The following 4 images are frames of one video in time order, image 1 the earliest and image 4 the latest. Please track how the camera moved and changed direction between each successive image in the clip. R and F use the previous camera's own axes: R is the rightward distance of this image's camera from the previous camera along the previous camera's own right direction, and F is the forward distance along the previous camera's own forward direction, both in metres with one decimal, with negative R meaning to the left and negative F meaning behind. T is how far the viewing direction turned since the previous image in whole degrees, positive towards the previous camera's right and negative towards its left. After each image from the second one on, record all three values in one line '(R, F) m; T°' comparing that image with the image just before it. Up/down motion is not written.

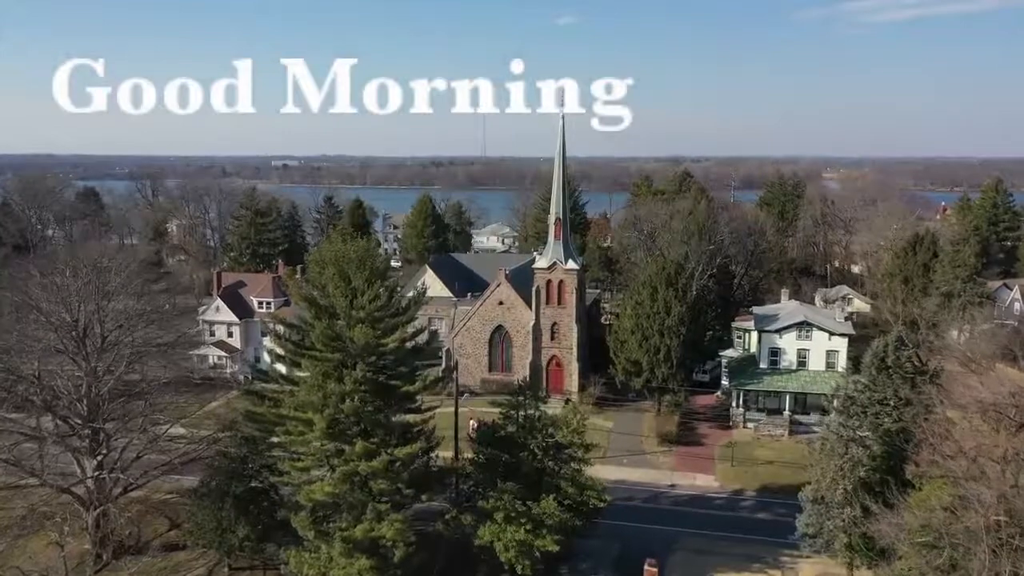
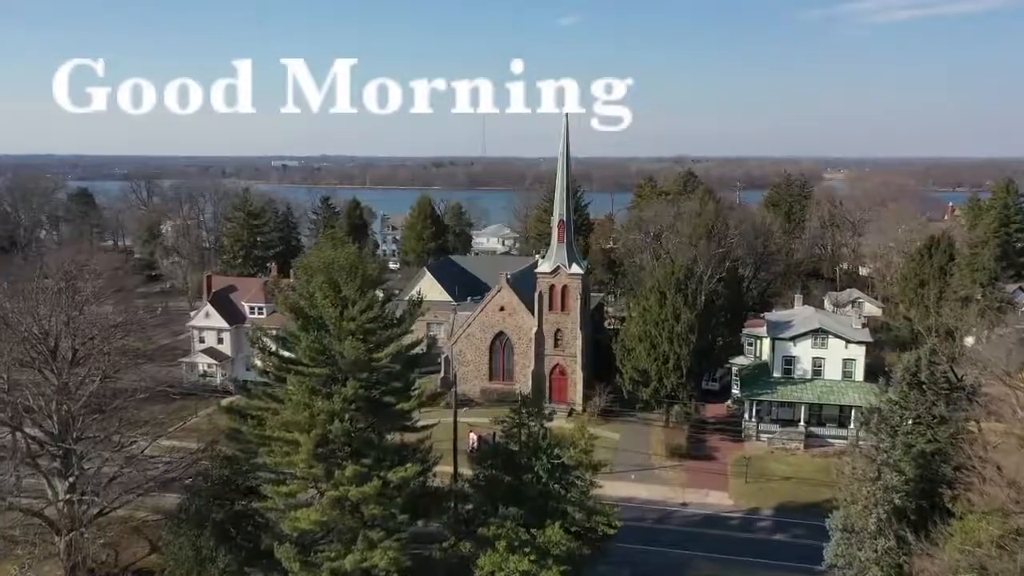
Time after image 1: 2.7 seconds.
(-0.1, +1.9) m; 0°
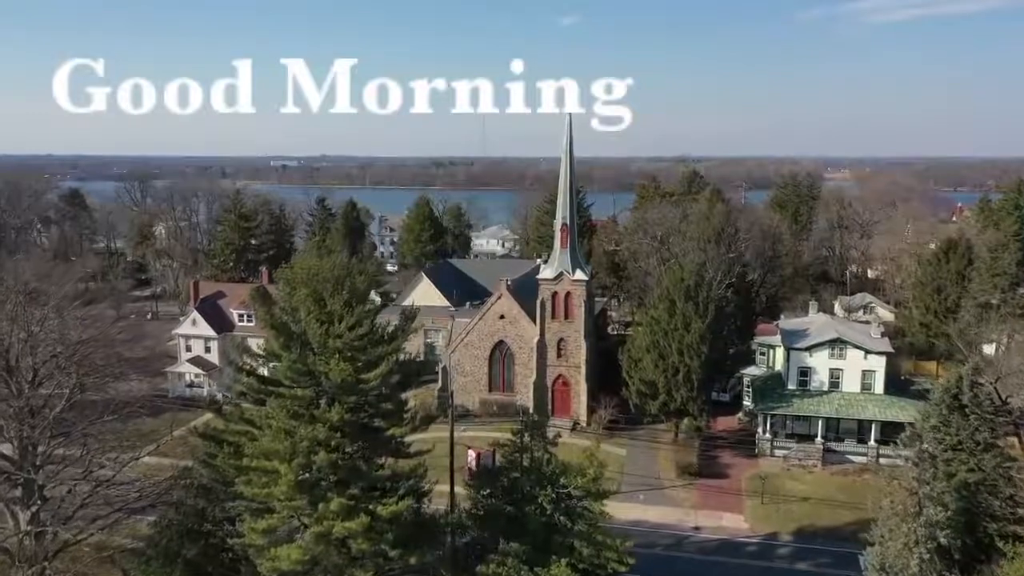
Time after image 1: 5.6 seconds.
(0.0, +2.1) m; 0°
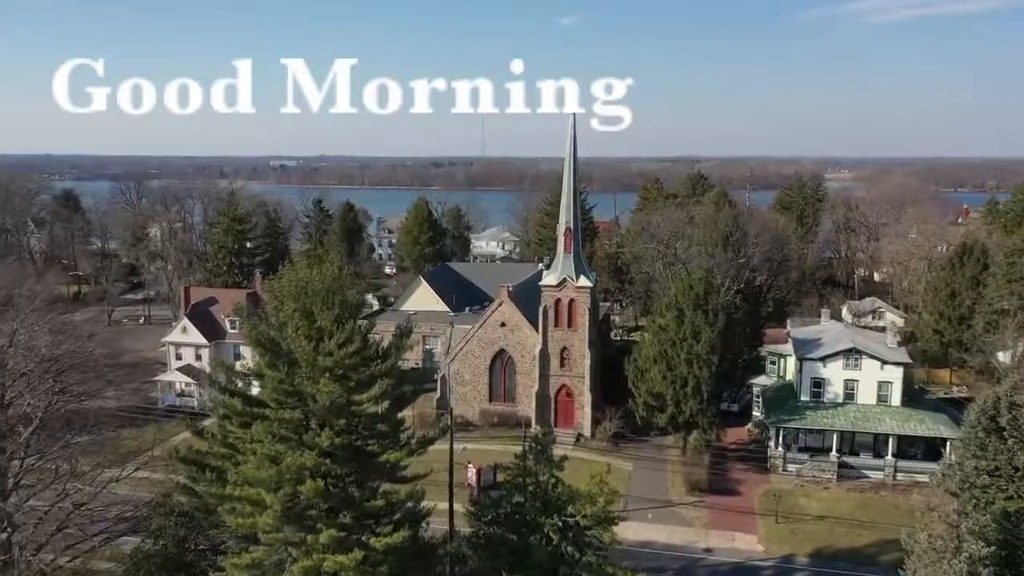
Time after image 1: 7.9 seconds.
(-0.1, +1.6) m; 0°
